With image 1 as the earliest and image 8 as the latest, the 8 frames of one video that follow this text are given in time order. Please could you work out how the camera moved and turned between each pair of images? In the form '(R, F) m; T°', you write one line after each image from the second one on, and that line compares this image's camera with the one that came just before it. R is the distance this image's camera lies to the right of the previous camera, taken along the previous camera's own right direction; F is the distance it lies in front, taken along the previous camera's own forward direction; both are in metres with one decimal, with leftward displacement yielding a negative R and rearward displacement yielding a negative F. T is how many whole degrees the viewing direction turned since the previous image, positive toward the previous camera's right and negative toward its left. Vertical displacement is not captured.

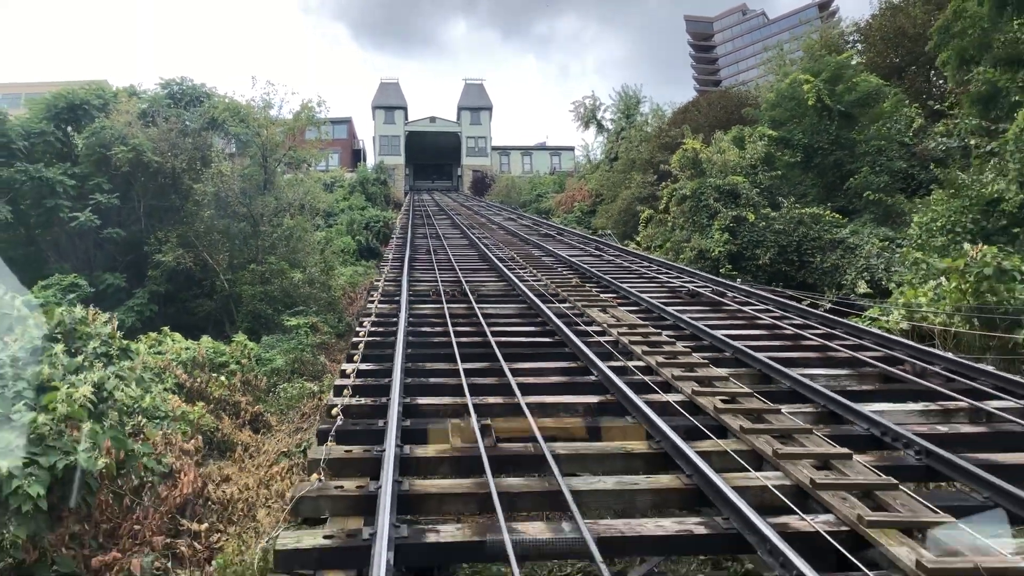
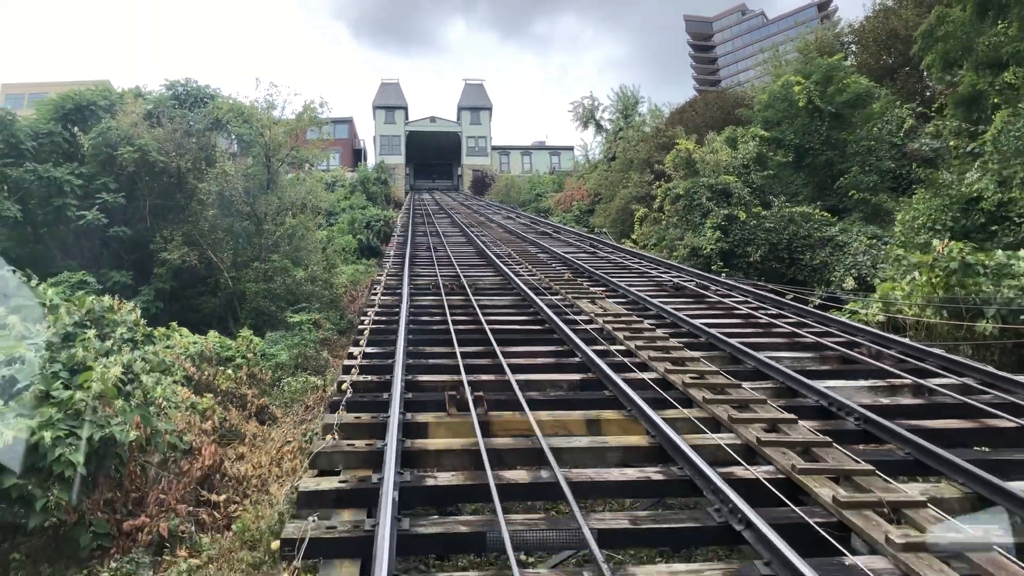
(0.0, -0.5) m; 0°
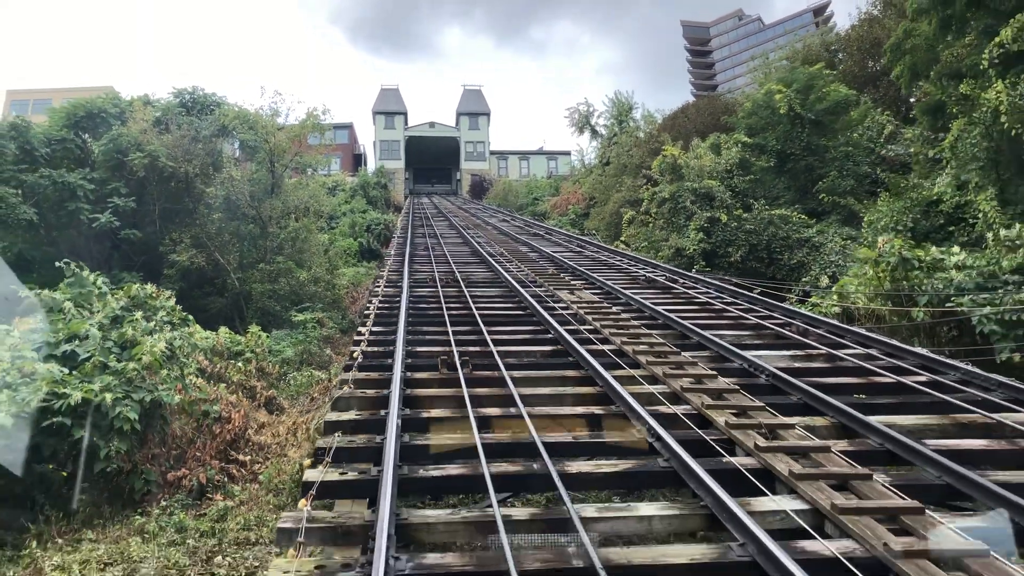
(+0.1, -0.9) m; 0°
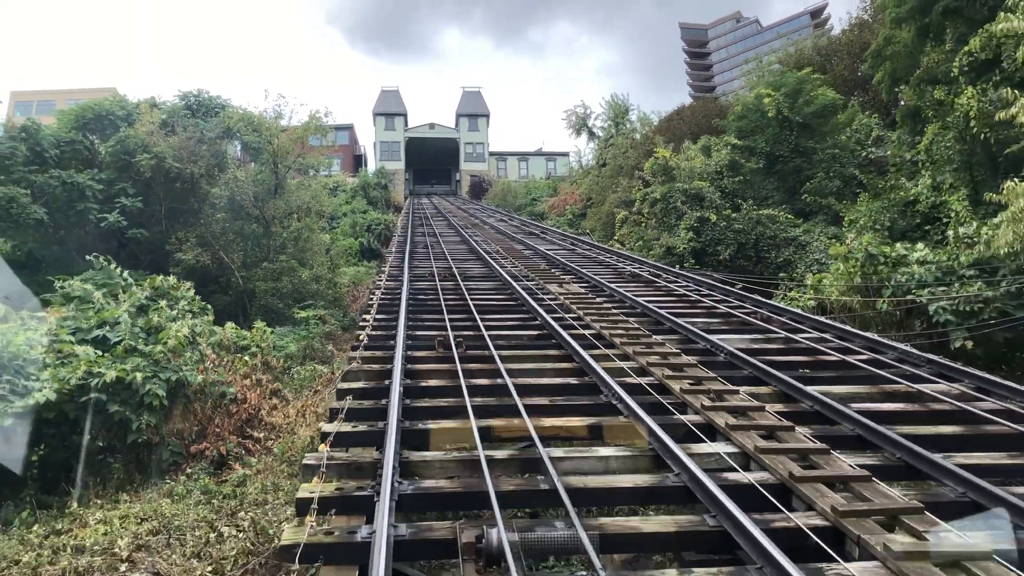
(+0.1, -0.6) m; 0°
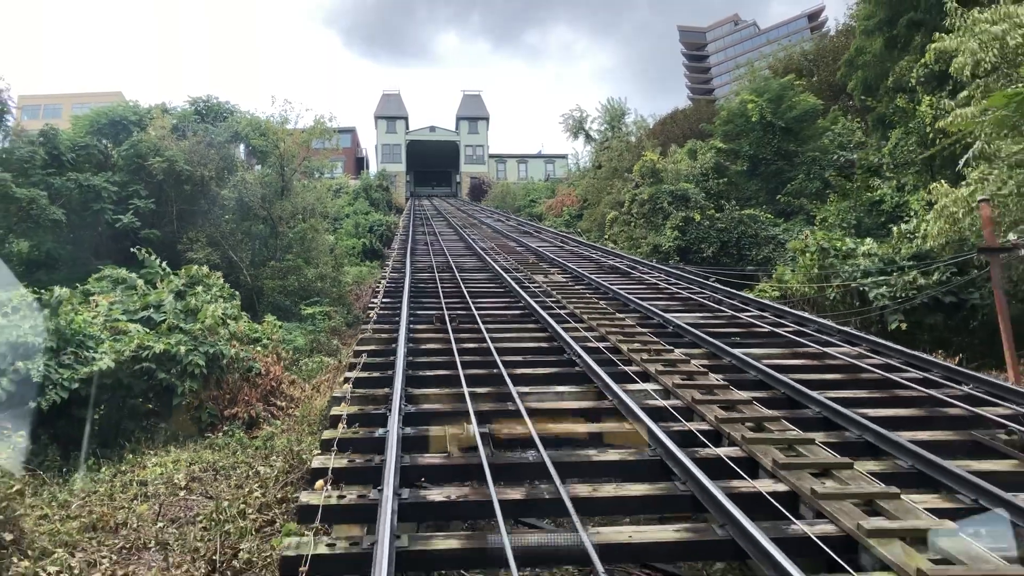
(+0.1, -1.1) m; 0°
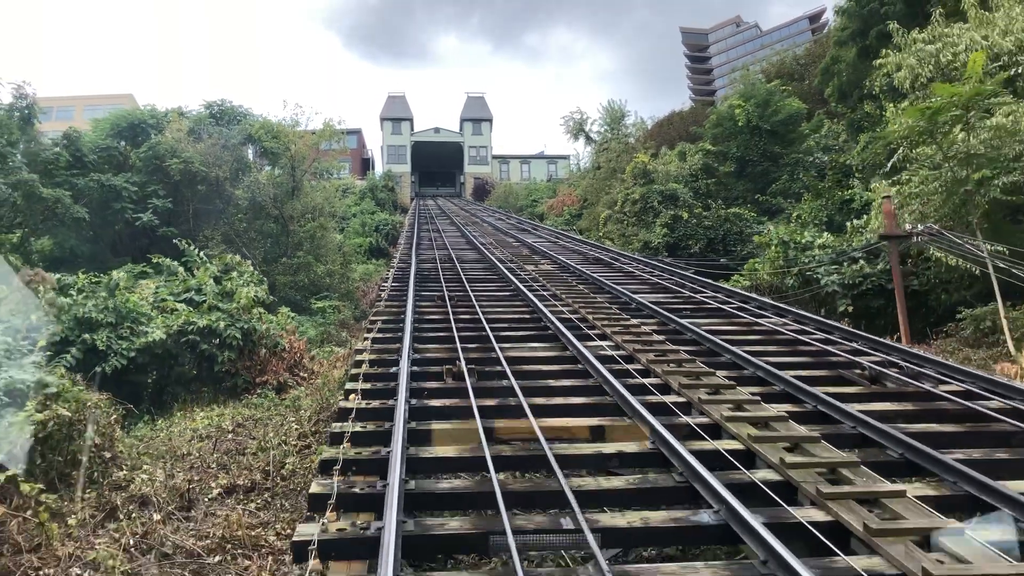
(+0.1, -1.2) m; 0°
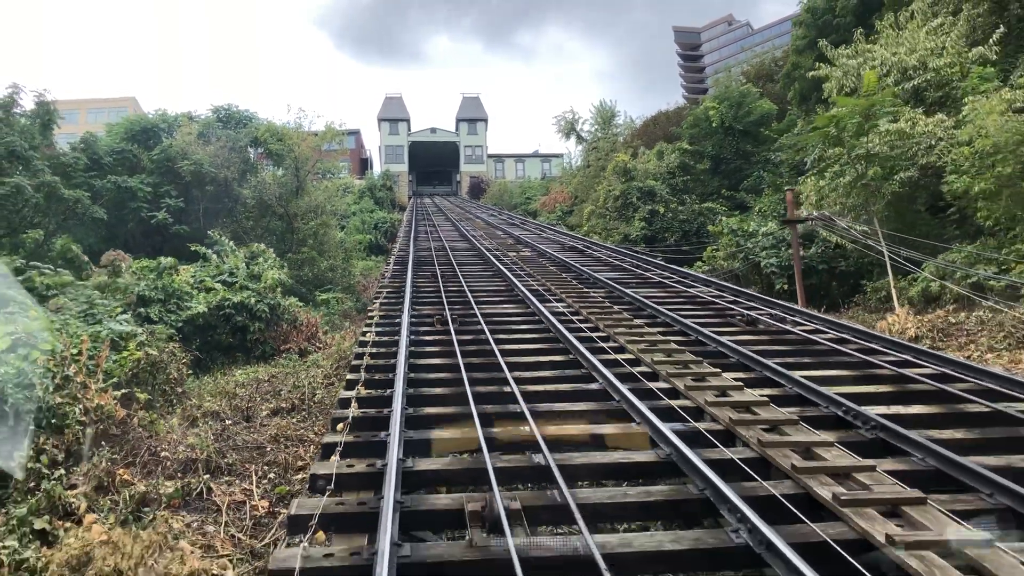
(+0.2, -1.7) m; 0°
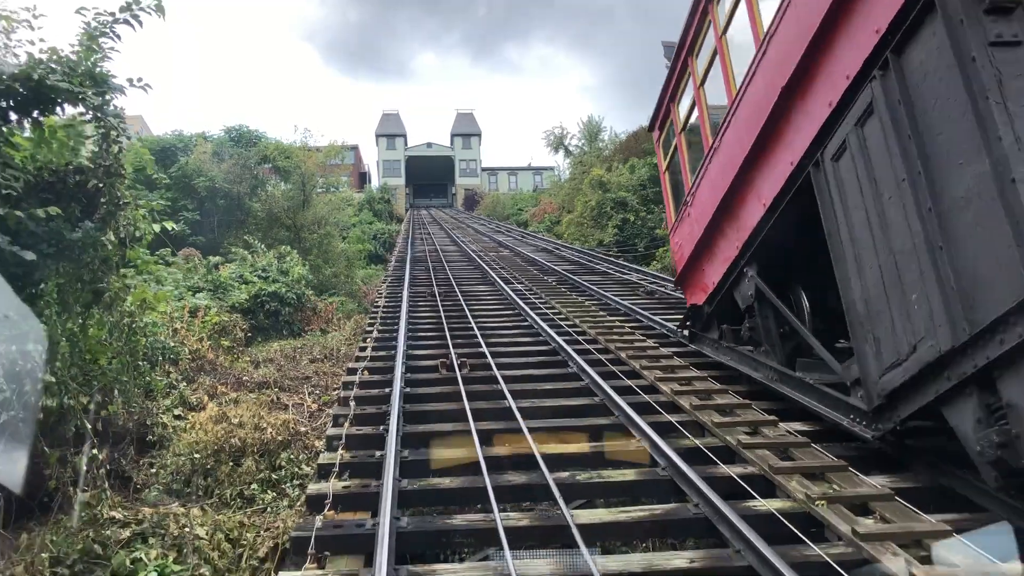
(+0.3, -2.6) m; 0°
